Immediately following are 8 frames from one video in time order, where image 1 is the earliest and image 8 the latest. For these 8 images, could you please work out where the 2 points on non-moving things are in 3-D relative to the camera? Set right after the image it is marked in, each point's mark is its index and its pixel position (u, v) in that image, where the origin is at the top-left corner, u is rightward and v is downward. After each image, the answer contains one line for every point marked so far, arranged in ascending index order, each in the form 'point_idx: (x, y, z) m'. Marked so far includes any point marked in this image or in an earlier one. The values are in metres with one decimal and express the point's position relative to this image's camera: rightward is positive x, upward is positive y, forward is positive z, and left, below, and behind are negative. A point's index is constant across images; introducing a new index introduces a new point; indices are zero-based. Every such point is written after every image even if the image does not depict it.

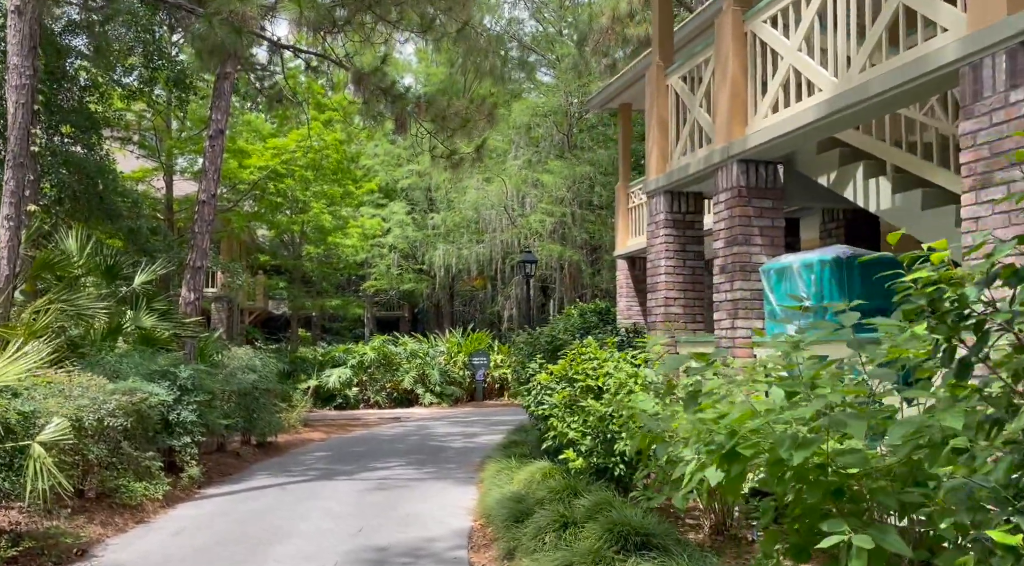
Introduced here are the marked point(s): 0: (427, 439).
0: (-1.2, -2.2, +14.6) m
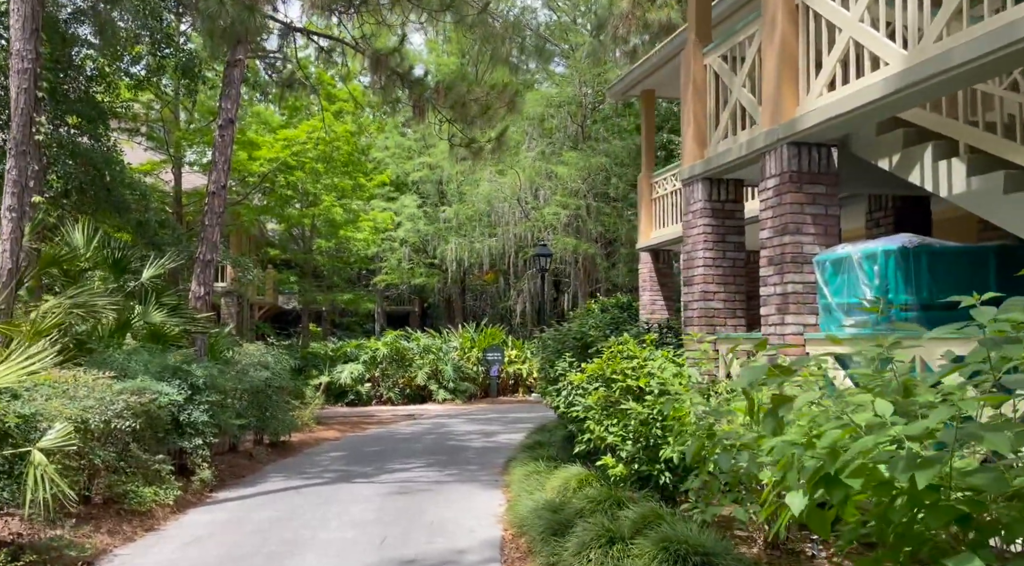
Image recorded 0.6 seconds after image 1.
0: (-0.9, -2.1, +14.2) m
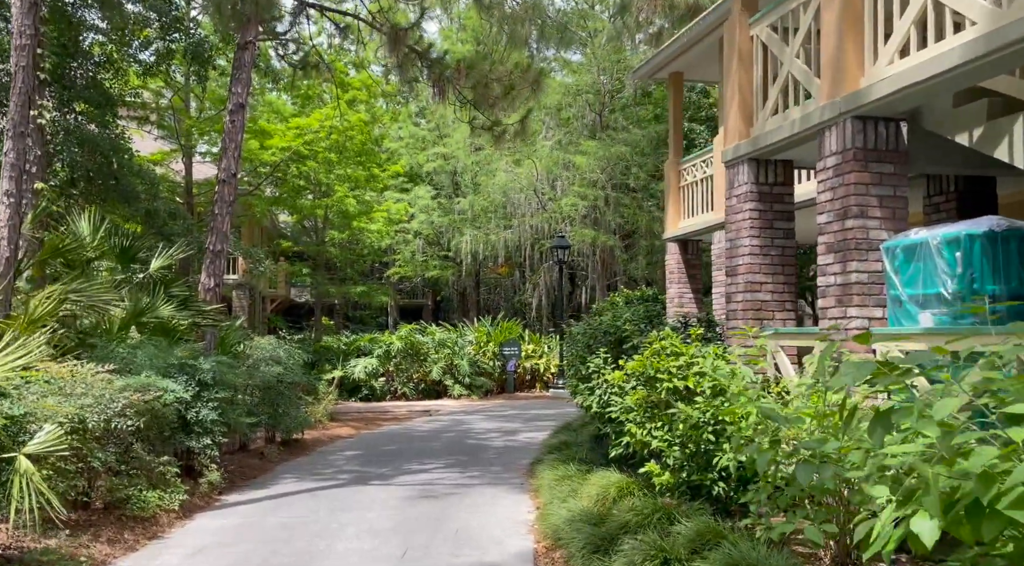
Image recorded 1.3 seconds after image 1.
0: (-0.6, -2.0, +13.6) m
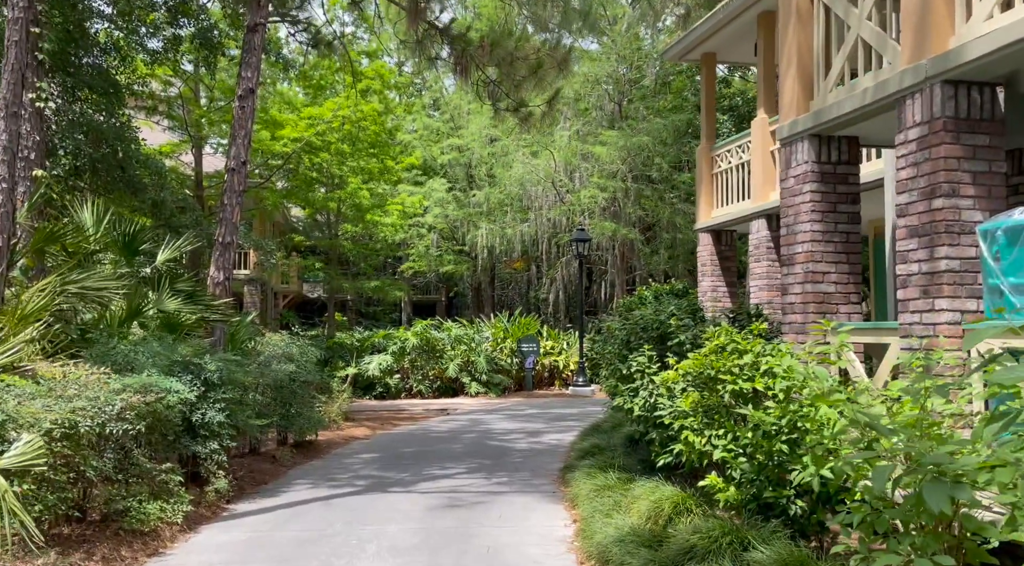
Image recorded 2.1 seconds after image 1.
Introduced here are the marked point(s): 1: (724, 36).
0: (-0.3, -1.9, +12.9) m
1: (+2.7, +3.2, +13.3) m
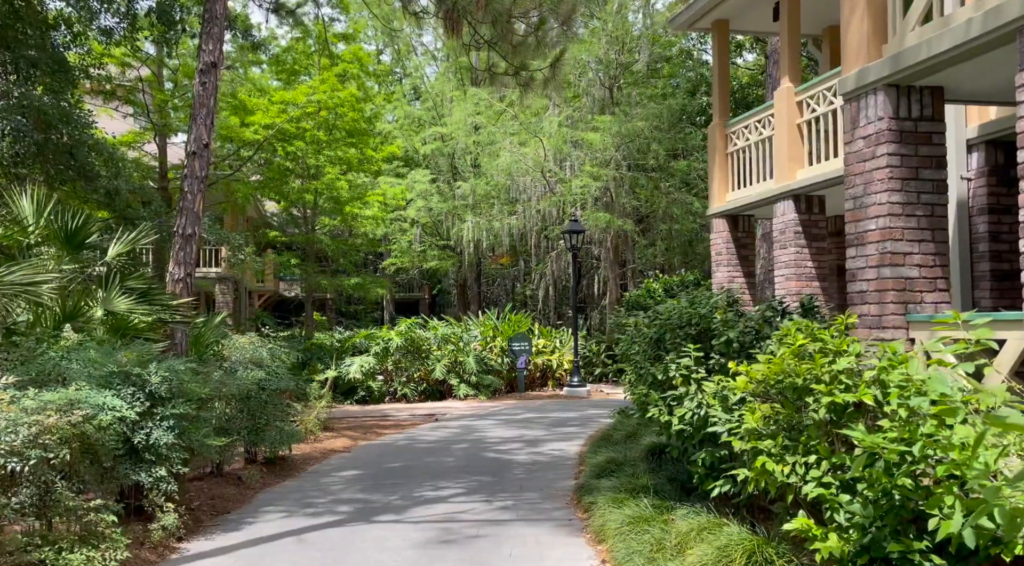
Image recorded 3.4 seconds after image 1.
0: (-0.3, -1.8, +11.6) m
1: (+2.7, +3.3, +12.0) m
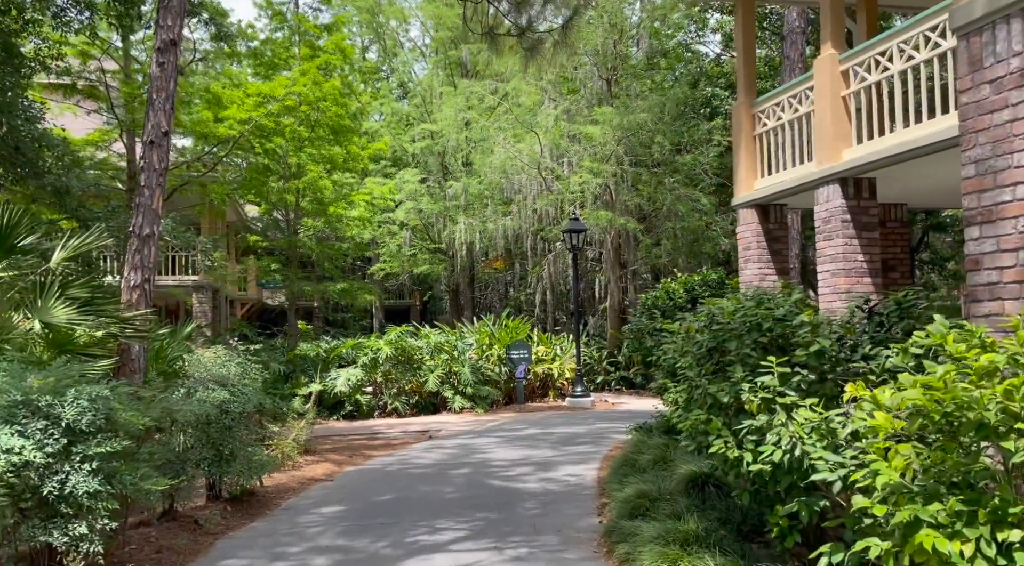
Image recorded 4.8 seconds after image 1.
0: (-0.3, -1.9, +10.1) m
1: (+2.6, +3.3, +10.6) m
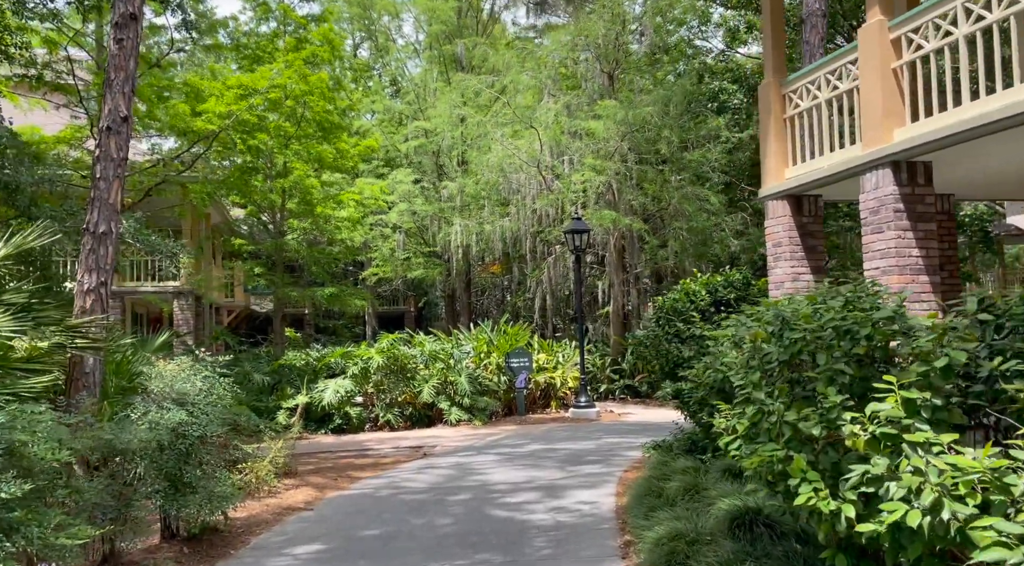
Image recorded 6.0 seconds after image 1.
0: (-0.2, -1.9, +8.9) m
1: (+2.7, +3.3, +9.5) m
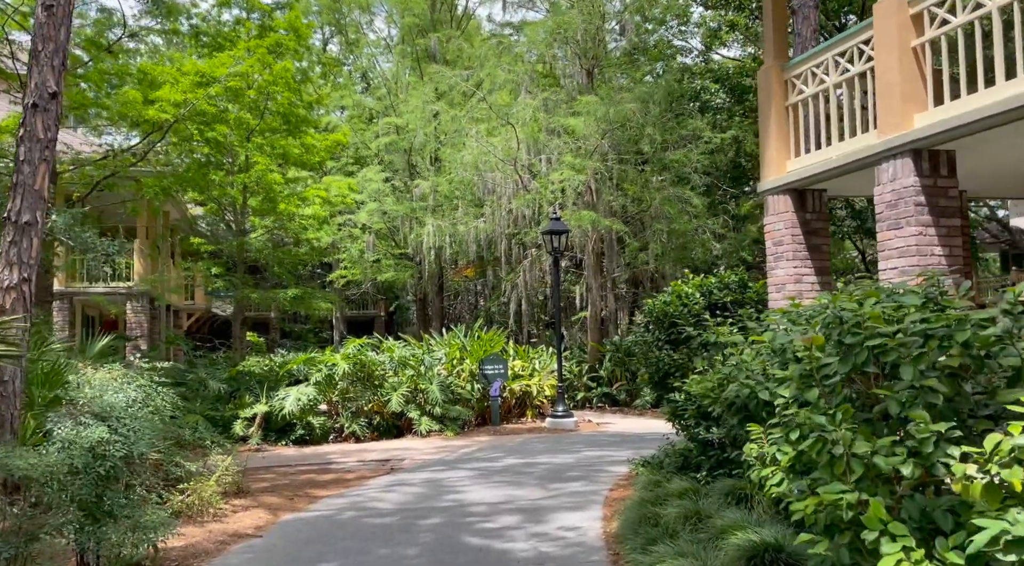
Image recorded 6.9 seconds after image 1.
0: (-0.4, -1.9, +8.0) m
1: (+2.5, +3.3, +8.6) m
